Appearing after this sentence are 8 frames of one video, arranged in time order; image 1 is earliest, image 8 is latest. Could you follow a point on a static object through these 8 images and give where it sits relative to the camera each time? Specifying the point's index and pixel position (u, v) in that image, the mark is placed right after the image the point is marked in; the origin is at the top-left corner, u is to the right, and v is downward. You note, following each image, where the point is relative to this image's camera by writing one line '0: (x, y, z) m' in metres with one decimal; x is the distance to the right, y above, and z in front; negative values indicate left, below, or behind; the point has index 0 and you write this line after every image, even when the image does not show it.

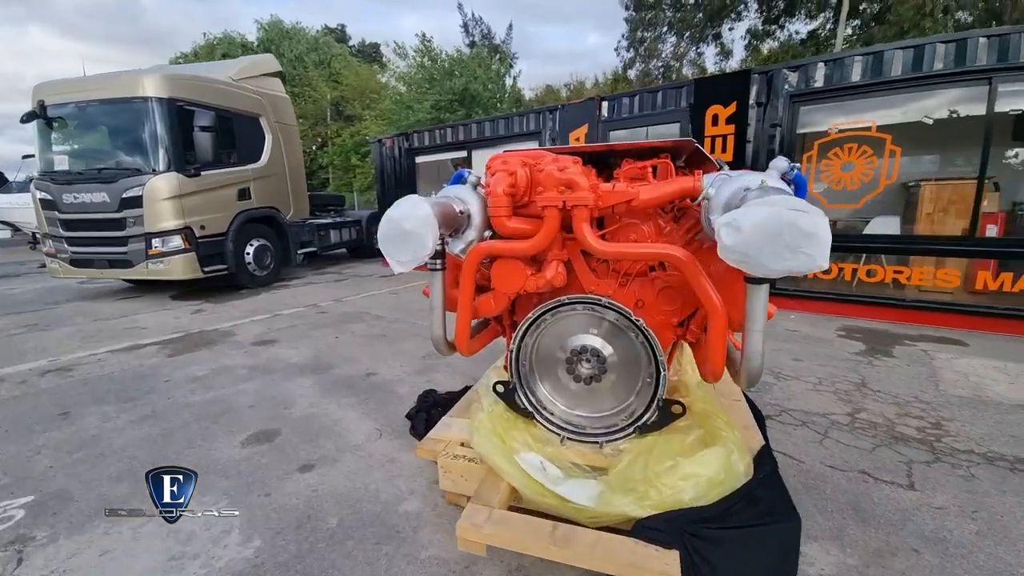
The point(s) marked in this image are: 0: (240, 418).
0: (-1.7, -0.8, +2.8) m
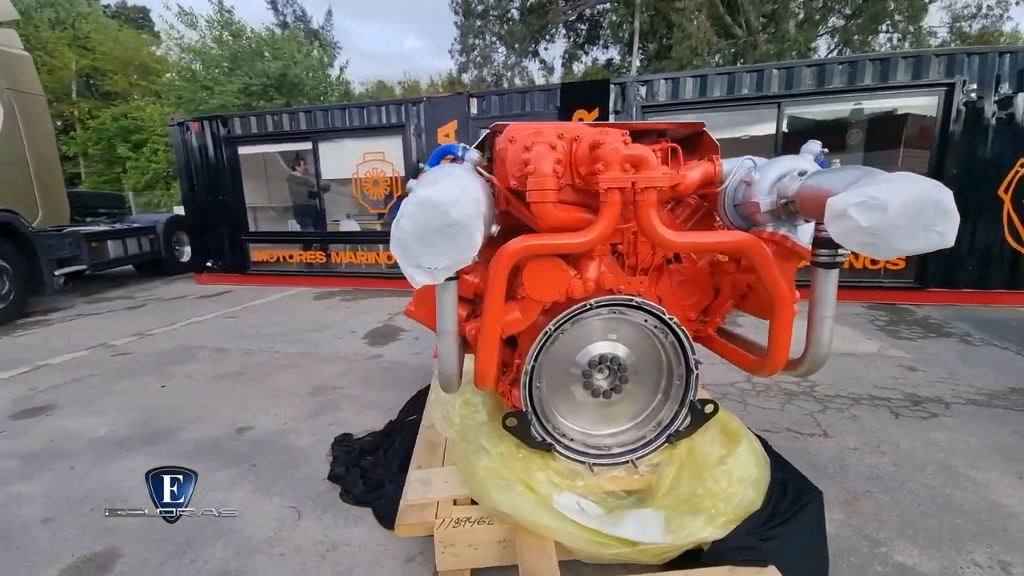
0: (-1.9, -1.0, +1.8) m
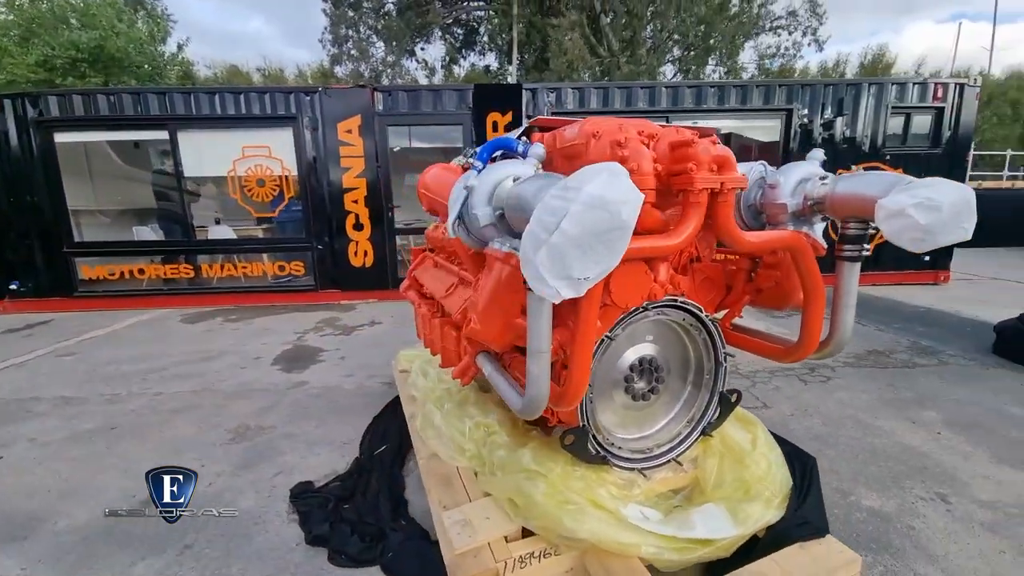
0: (-1.7, -1.1, +1.2) m
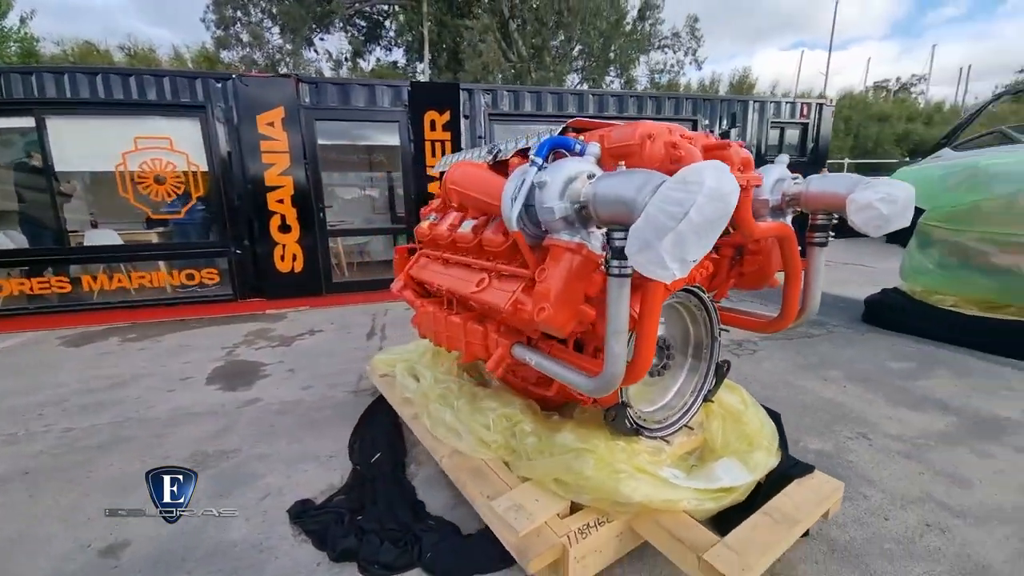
0: (-1.4, -1.2, +0.9) m
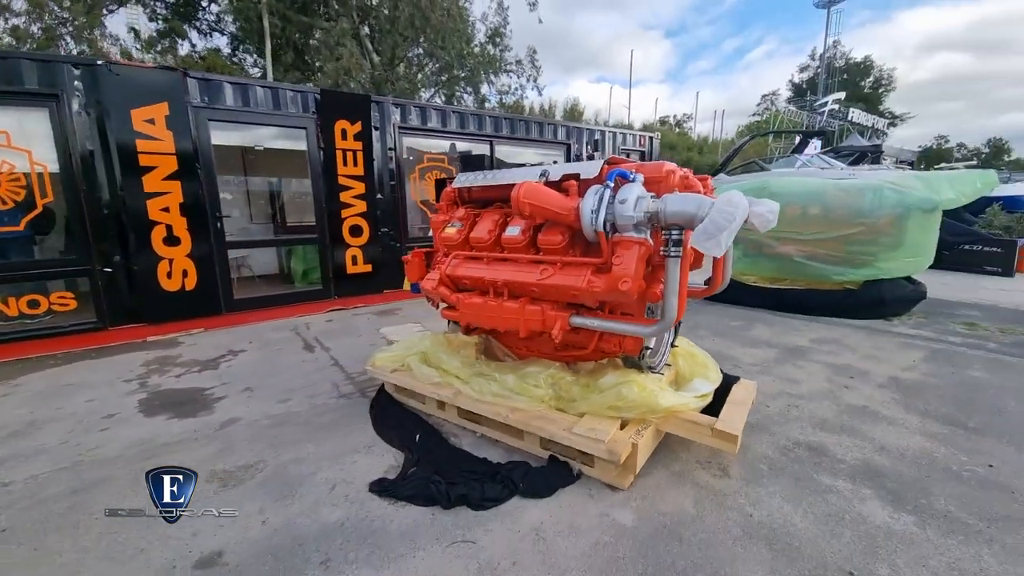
0: (-0.8, -1.2, +1.0) m
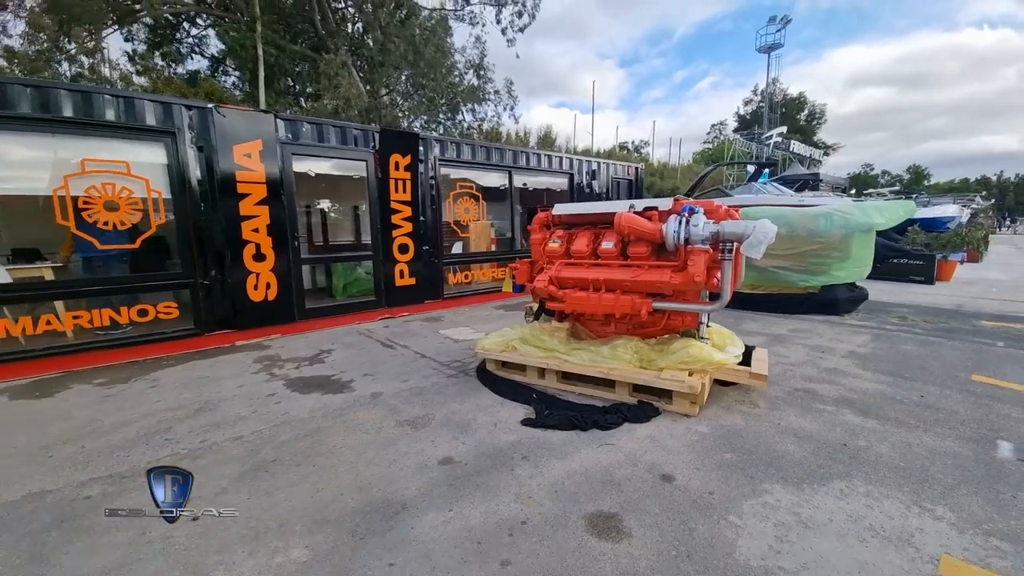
0: (0.0, -1.1, +1.8) m
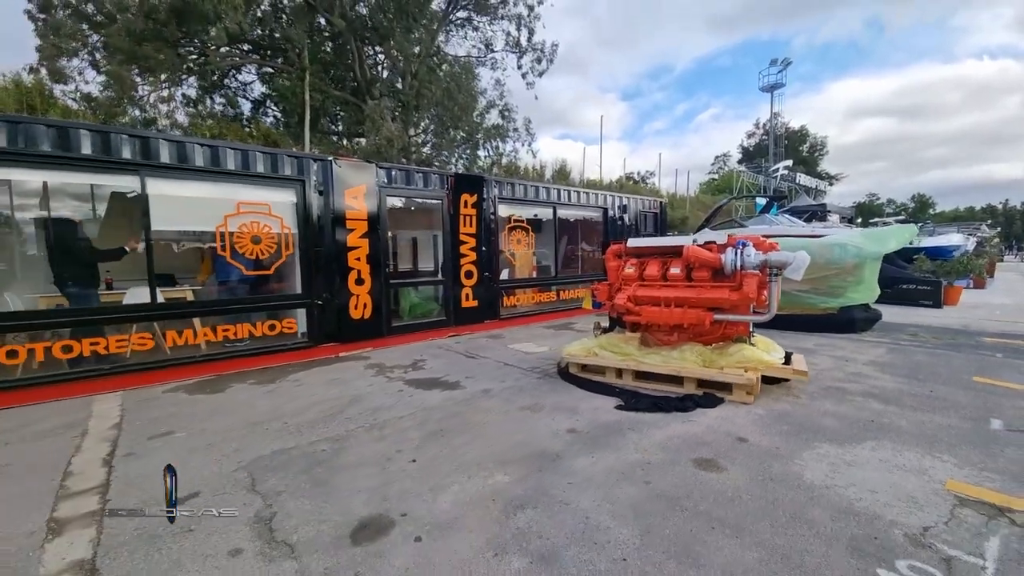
0: (+0.9, -1.2, +2.6) m
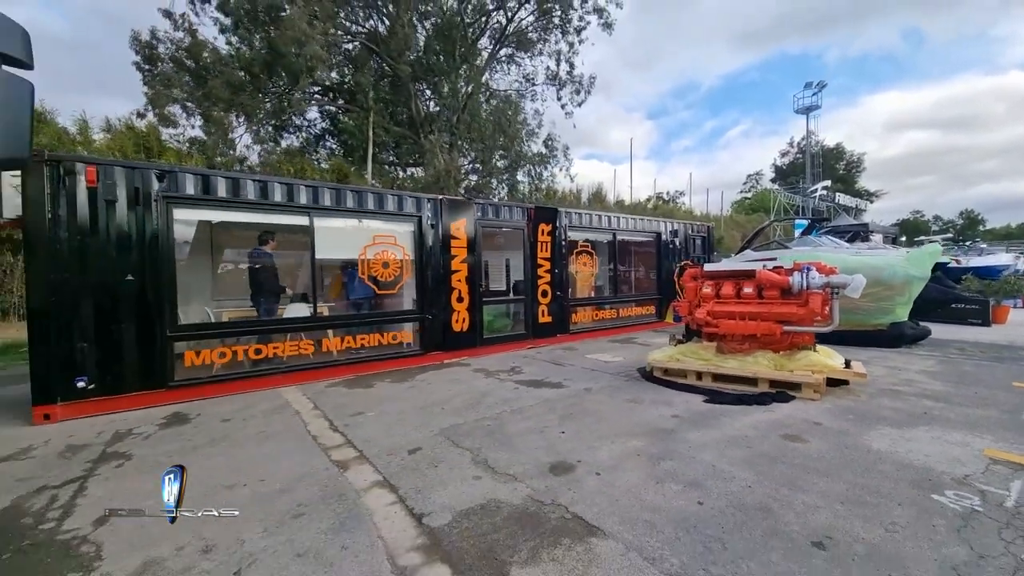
0: (+2.0, -1.3, +3.5) m
